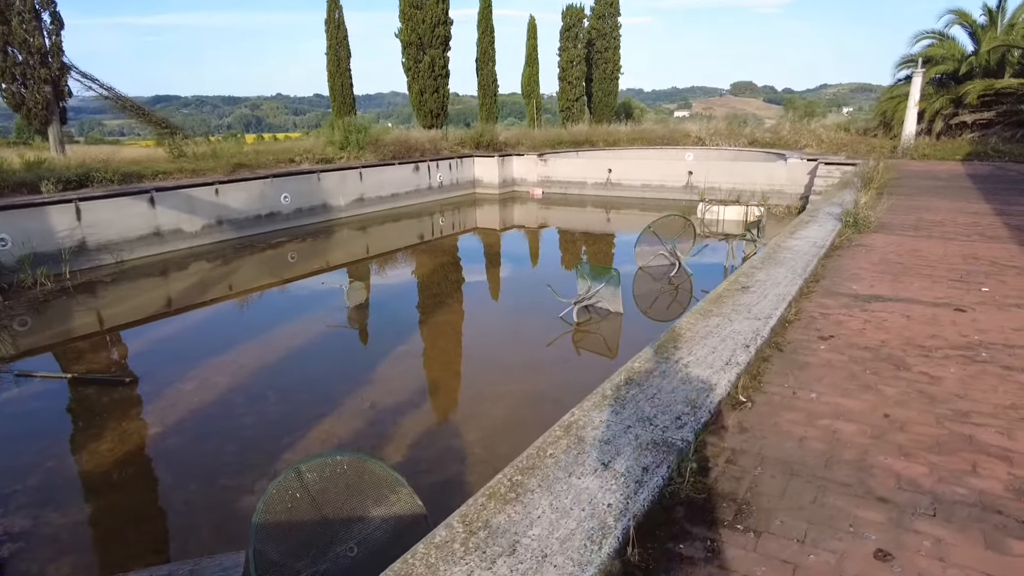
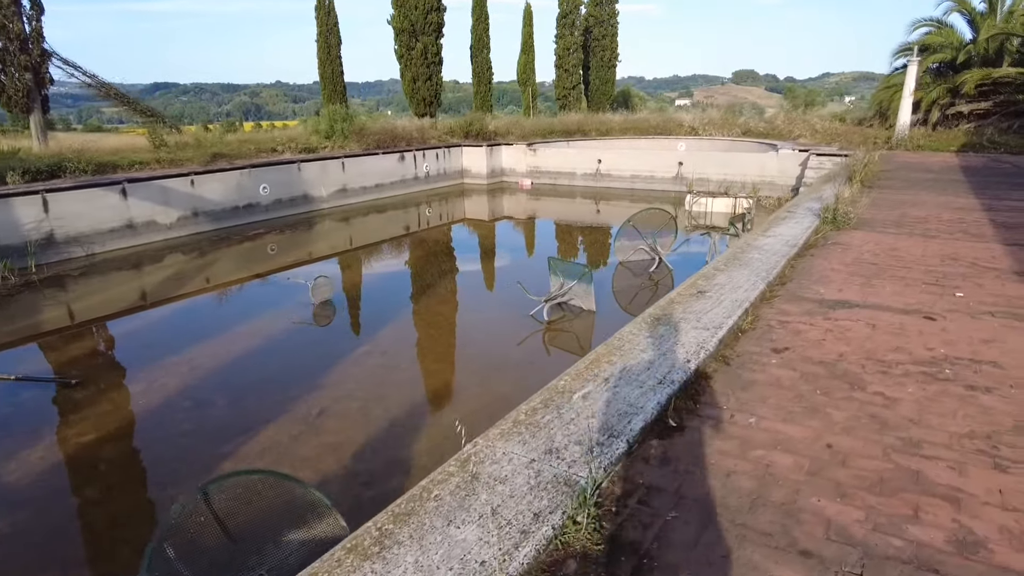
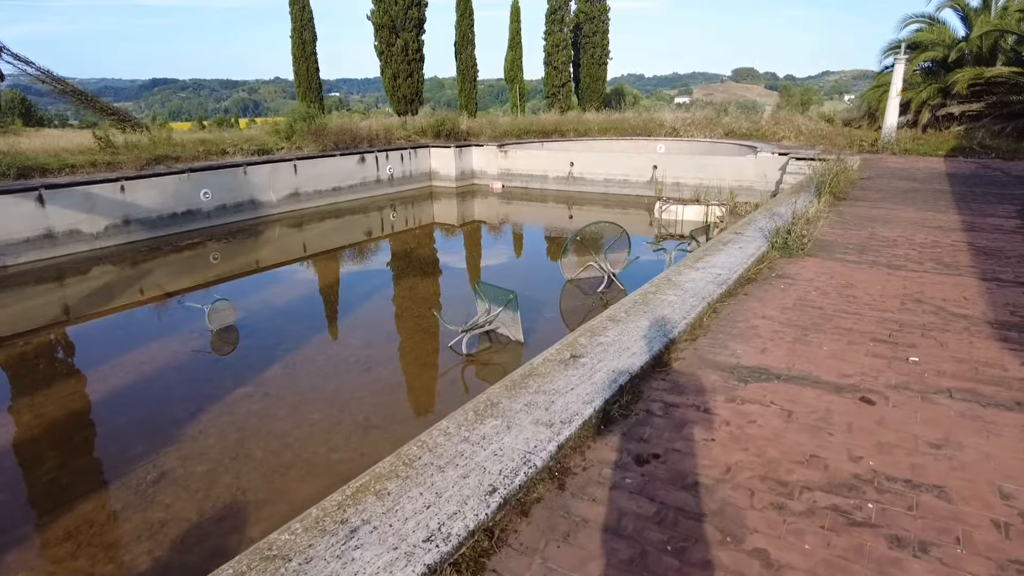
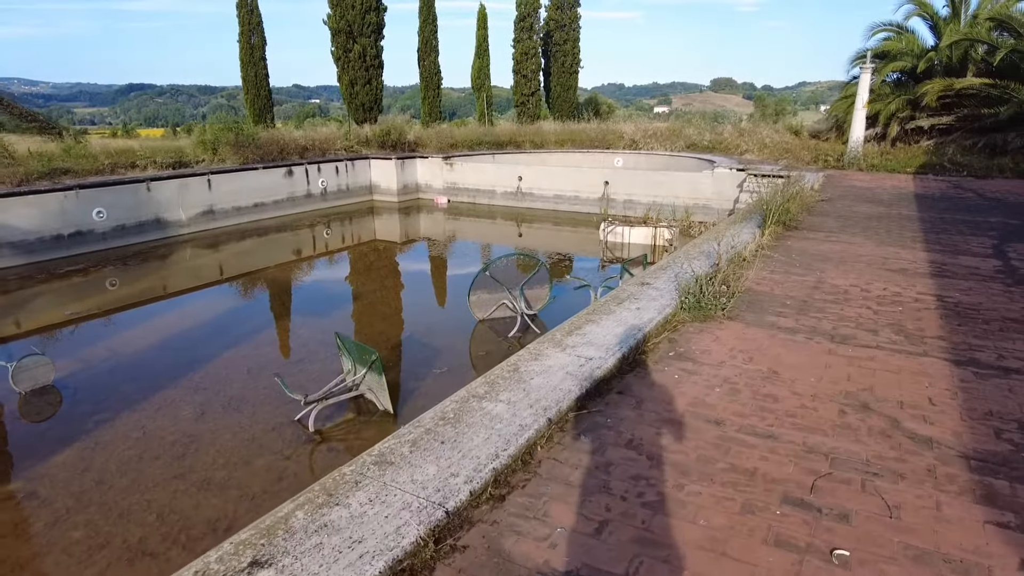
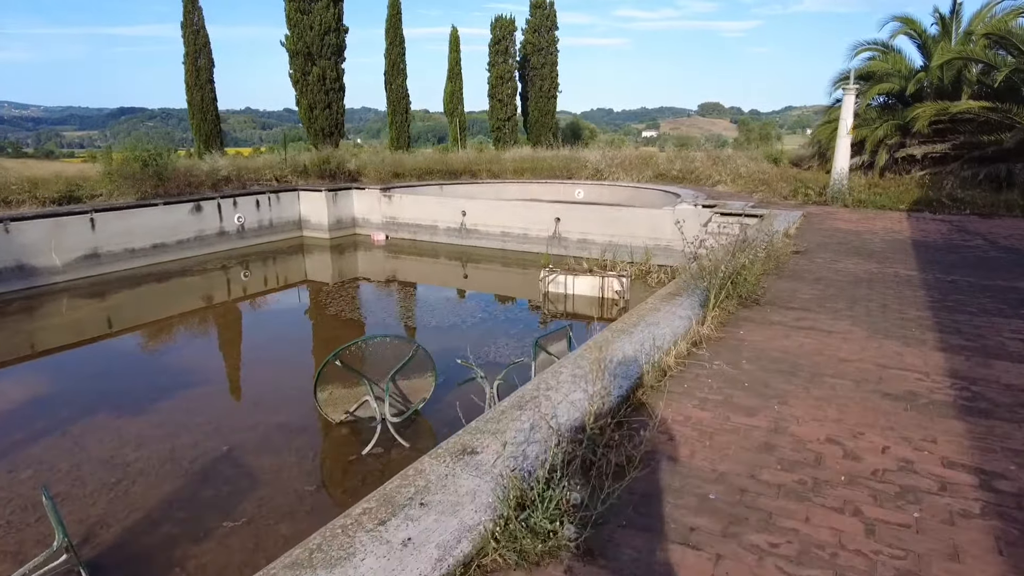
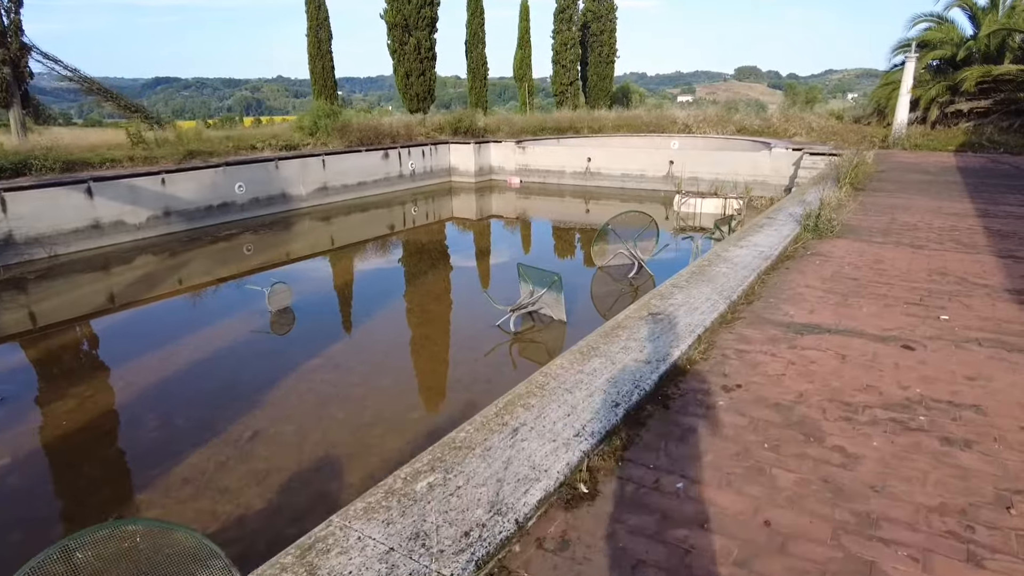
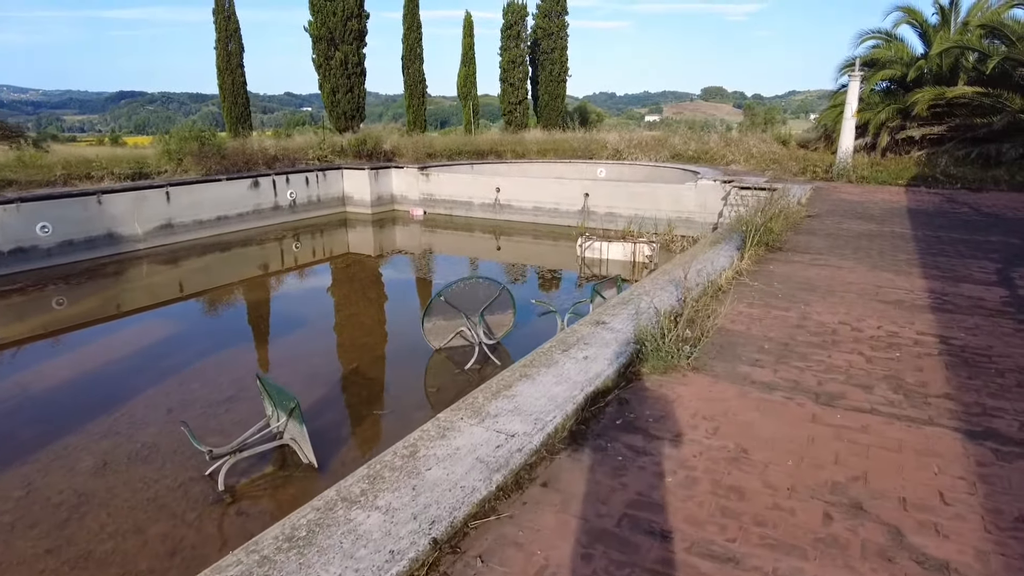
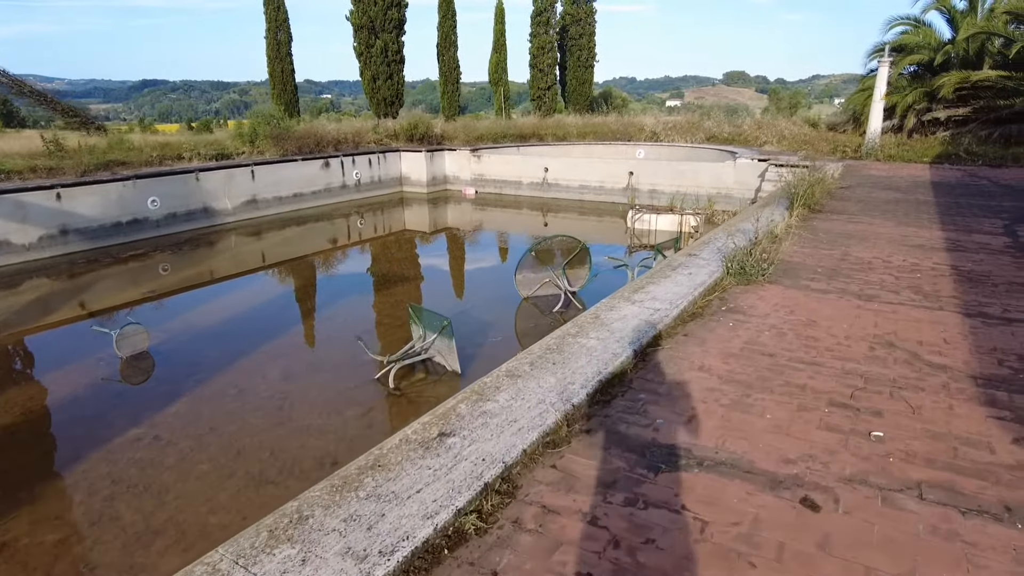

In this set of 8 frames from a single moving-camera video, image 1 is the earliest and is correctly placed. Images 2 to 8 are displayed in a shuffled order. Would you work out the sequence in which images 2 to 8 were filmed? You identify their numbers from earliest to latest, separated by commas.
2, 6, 3, 8, 4, 7, 5
